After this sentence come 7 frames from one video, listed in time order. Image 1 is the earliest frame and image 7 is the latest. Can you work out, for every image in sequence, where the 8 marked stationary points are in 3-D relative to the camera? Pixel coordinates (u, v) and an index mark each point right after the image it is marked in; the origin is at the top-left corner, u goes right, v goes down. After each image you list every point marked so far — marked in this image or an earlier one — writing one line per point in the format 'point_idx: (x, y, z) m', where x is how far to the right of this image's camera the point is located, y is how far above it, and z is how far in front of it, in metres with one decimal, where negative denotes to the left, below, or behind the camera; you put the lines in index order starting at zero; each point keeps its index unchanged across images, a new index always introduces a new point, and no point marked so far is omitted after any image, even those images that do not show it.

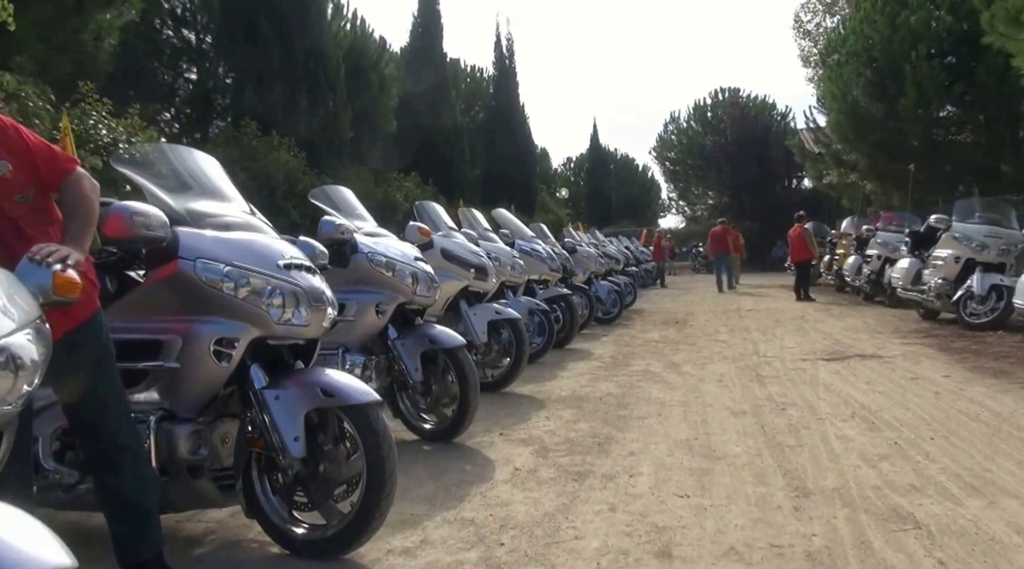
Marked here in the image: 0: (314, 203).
0: (-1.4, +0.6, +6.4) m
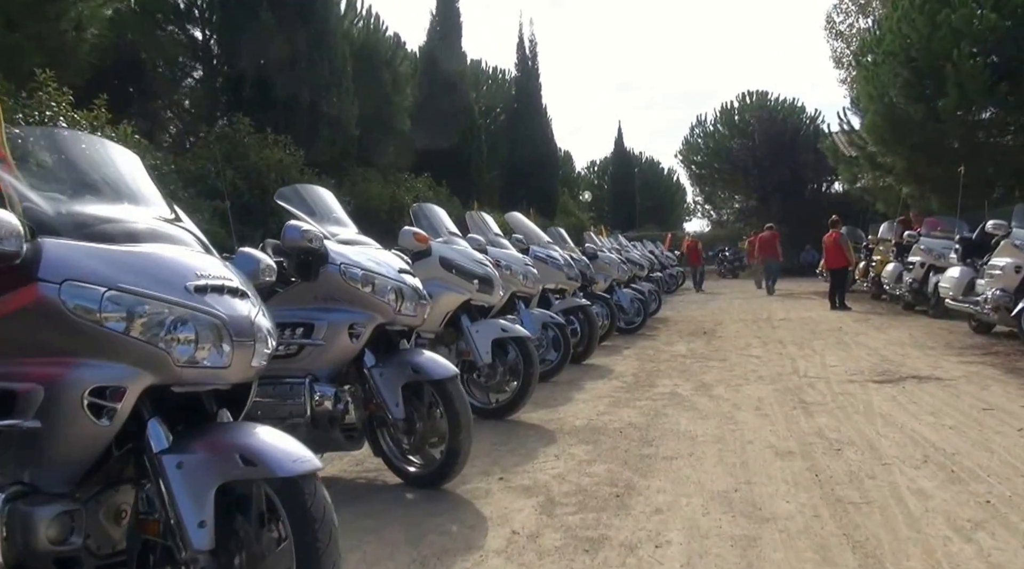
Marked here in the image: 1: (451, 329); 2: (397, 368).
0: (-1.4, +0.5, +5.4) m
1: (-0.5, -0.4, +7.5) m
2: (-0.6, -0.5, +5.0) m
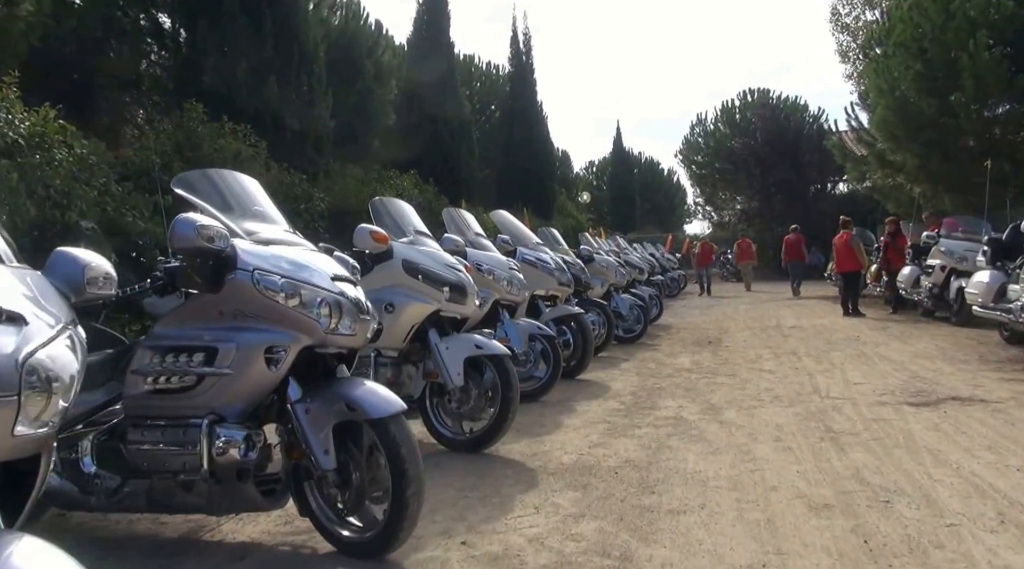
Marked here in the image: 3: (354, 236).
0: (-1.5, +0.4, +4.3) m
1: (-0.7, -0.4, +6.4) m
2: (-0.8, -0.5, +3.9) m
3: (-1.1, +0.3, +6.1) m
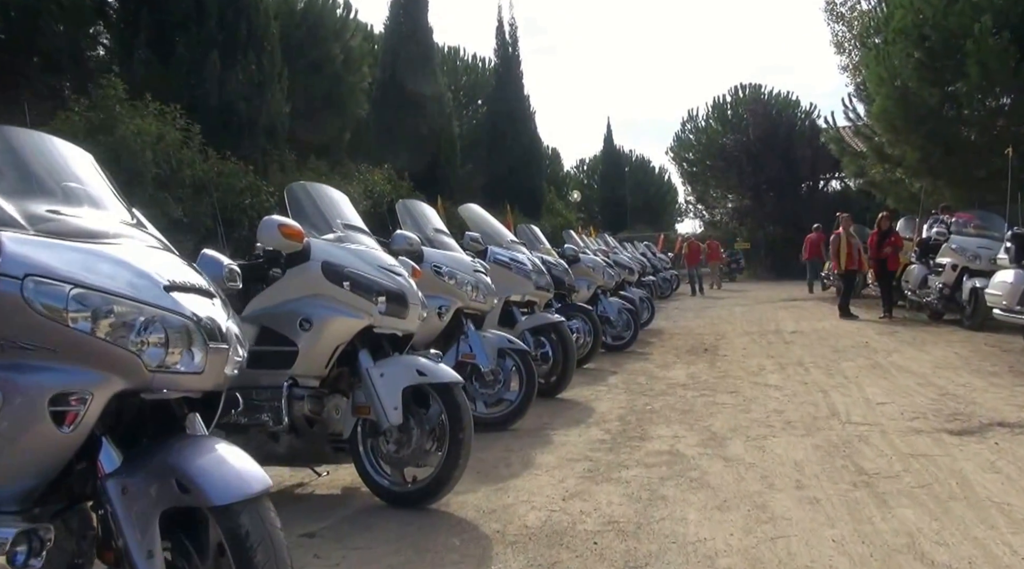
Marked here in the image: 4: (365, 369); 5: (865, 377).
0: (-1.8, +0.4, +3.0) m
1: (-0.9, -0.5, +5.1) m
2: (-1.0, -0.6, +2.6) m
3: (-1.3, +0.3, +4.8) m
4: (-0.8, -0.5, +5.0) m
5: (+3.6, -0.9, +9.4) m
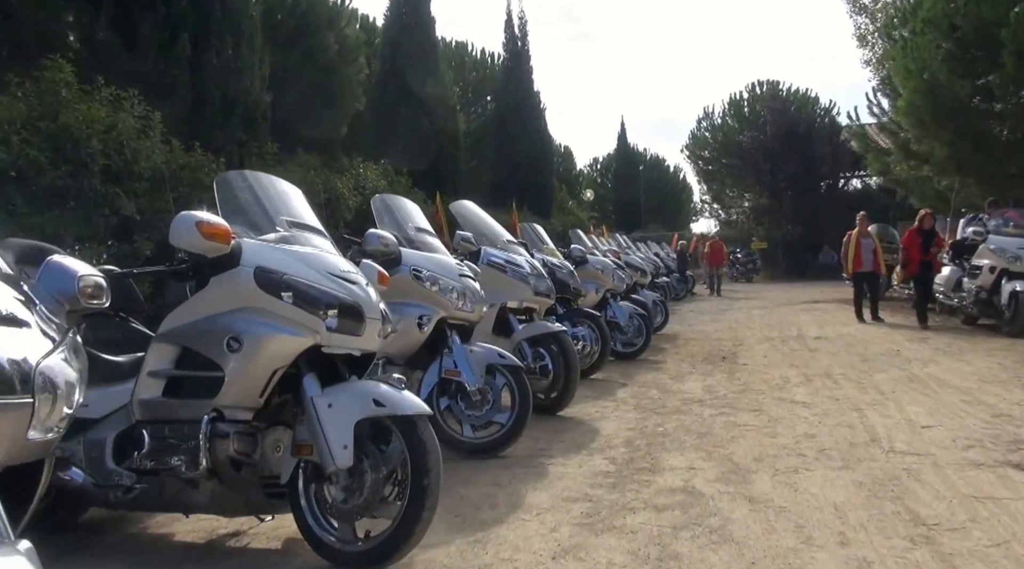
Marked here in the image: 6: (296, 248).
0: (-1.9, +0.3, +2.1) m
1: (-1.0, -0.5, +4.2) m
2: (-1.2, -0.6, +1.7) m
3: (-1.4, +0.2, +3.9) m
4: (-0.9, -0.5, +4.1) m
5: (+3.6, -1.0, +8.4) m
6: (-1.0, +0.2, +4.3) m
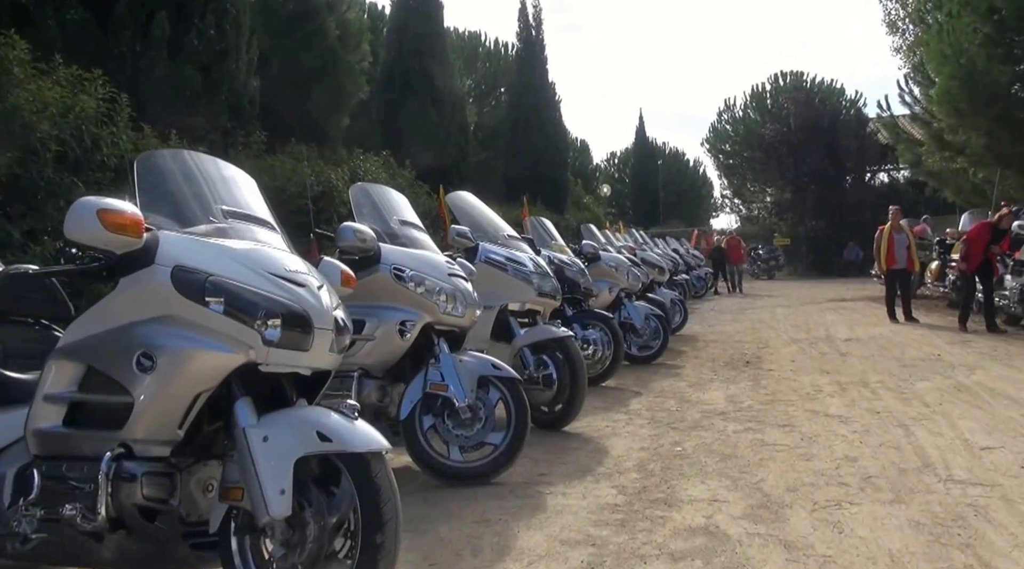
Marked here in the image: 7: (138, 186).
0: (-2.0, +0.3, +1.3) m
1: (-1.1, -0.5, +3.4) m
2: (-1.3, -0.6, +0.9) m
3: (-1.5, +0.2, +3.1) m
4: (-1.0, -0.5, +3.3) m
5: (+3.6, -1.0, +7.5) m
6: (-1.1, +0.2, +3.5) m
7: (-1.5, +0.4, +3.8) m
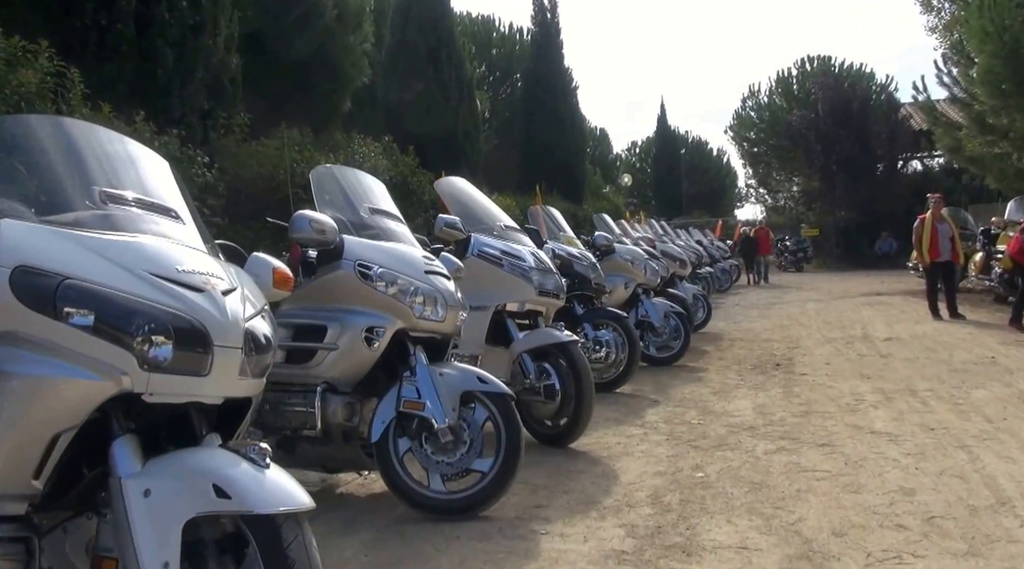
0: (-2.2, +0.3, +0.4) m
1: (-1.2, -0.6, +2.5) m
2: (-1.5, -0.7, 0.0) m
3: (-1.6, +0.2, +2.2) m
4: (-1.1, -0.5, +2.4) m
5: (+3.6, -1.0, +6.5) m
6: (-1.2, +0.1, +2.7) m
7: (-1.6, +0.4, +3.0) m
